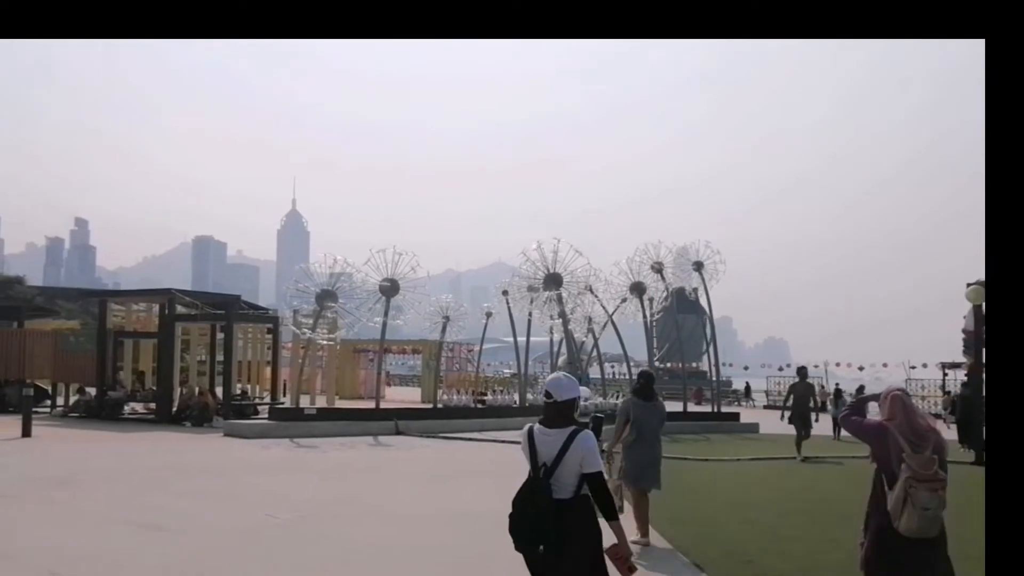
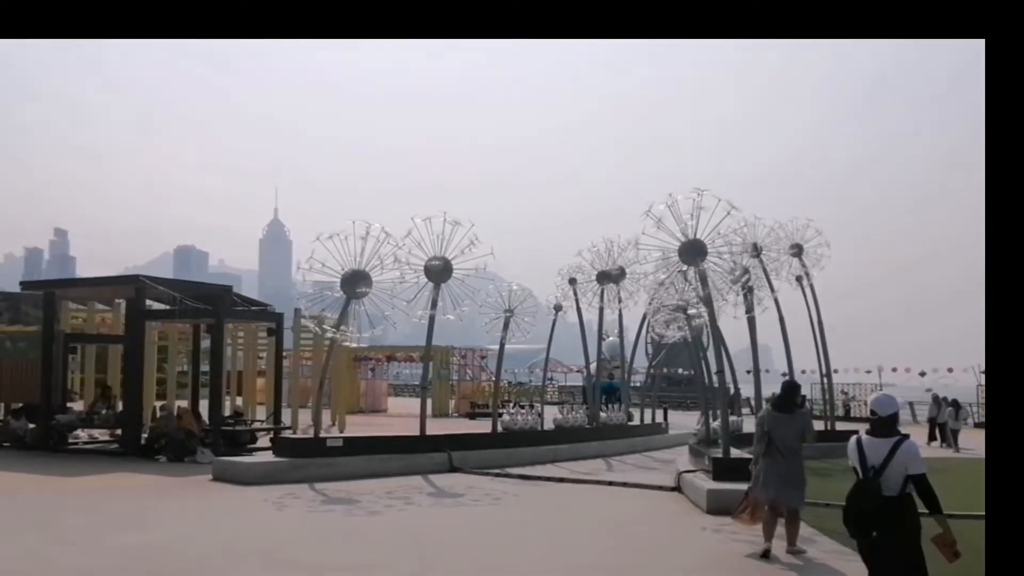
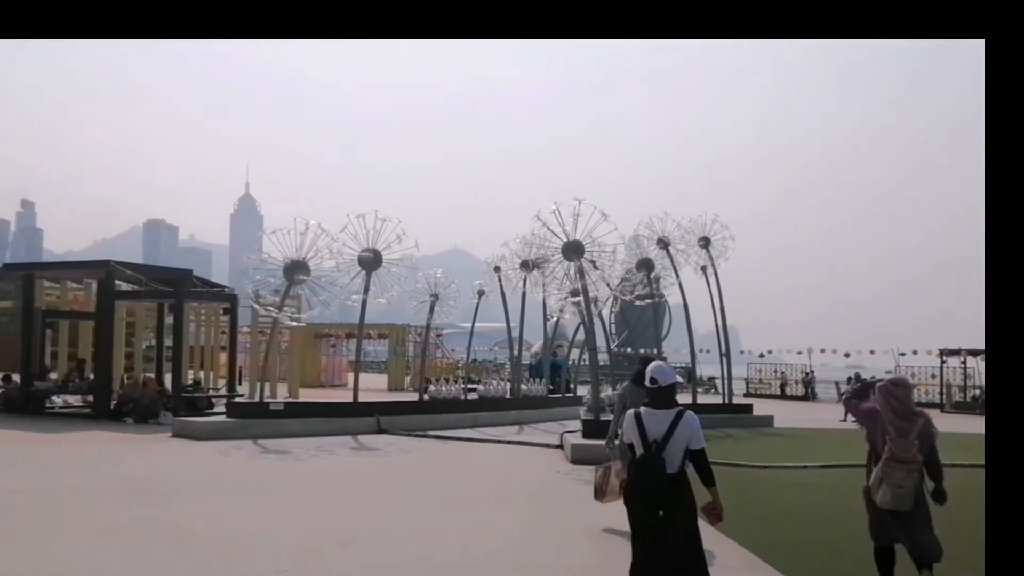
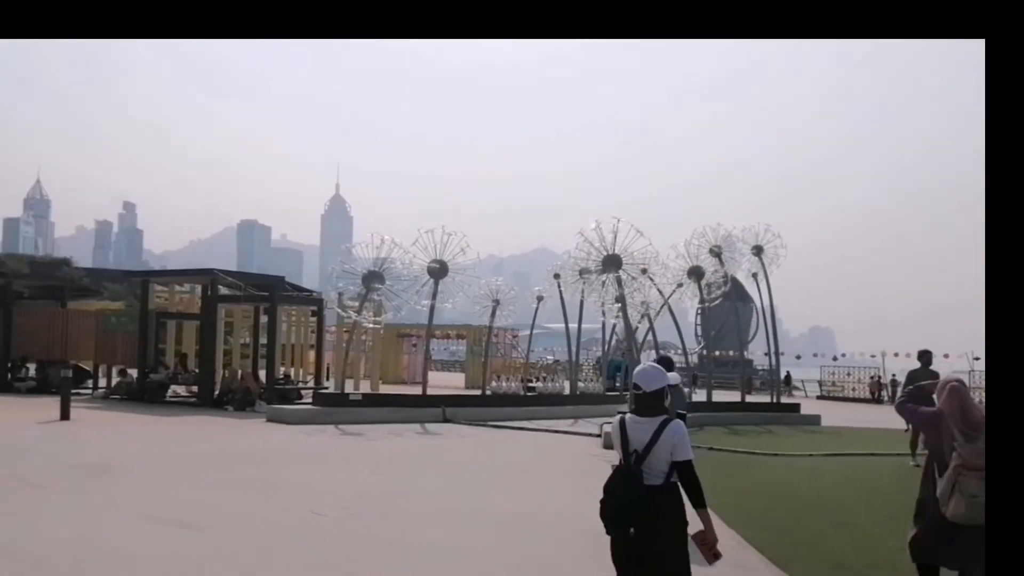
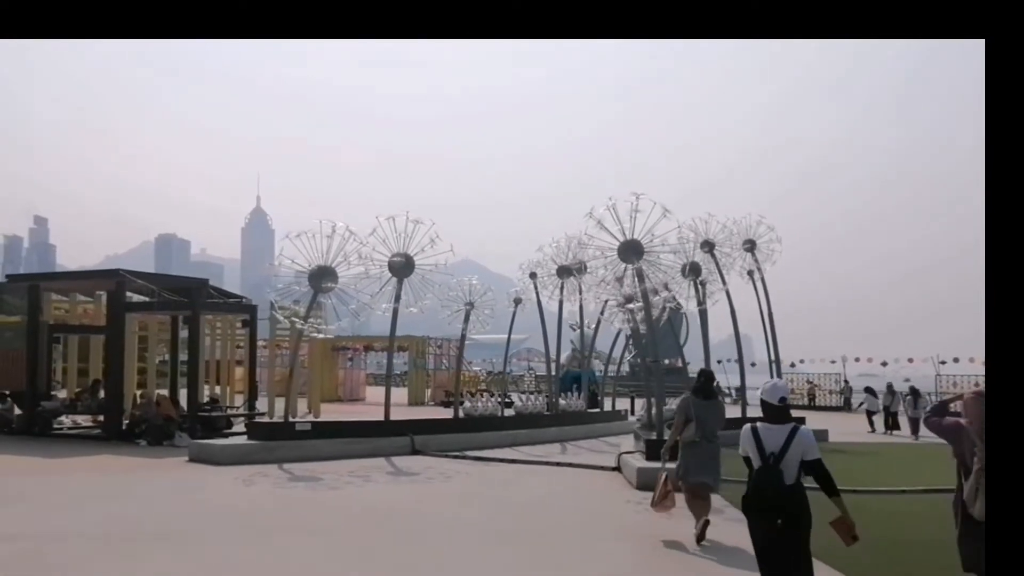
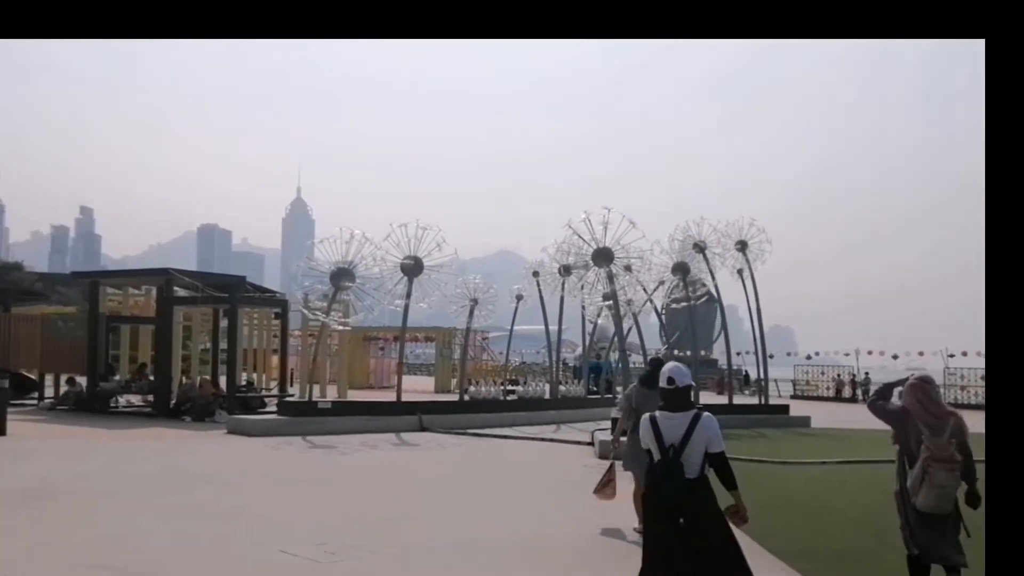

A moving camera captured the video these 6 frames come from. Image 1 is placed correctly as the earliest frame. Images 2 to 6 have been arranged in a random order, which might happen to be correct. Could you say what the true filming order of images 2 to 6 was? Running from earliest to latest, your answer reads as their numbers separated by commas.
4, 6, 3, 5, 2
